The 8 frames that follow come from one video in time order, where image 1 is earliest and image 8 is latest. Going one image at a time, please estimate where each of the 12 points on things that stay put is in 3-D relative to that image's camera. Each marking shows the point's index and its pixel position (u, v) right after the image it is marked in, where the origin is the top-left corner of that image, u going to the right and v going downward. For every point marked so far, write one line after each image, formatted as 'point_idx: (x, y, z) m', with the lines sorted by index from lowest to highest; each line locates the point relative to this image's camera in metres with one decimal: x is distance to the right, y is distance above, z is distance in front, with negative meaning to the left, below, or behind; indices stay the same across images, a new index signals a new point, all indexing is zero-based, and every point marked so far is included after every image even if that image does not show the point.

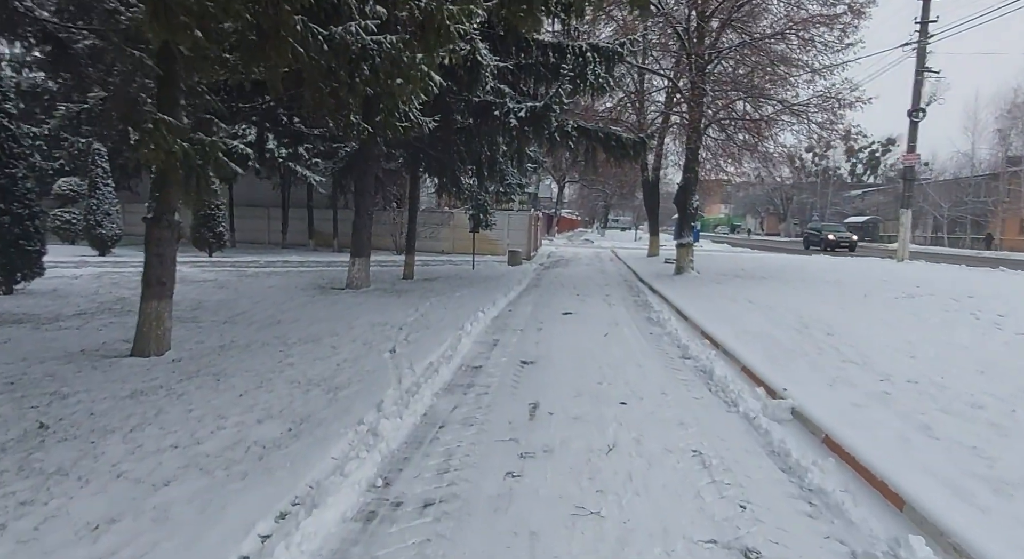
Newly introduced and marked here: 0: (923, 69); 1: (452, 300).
0: (+14.0, +7.2, +17.5) m
1: (-1.2, -0.4, +10.9) m
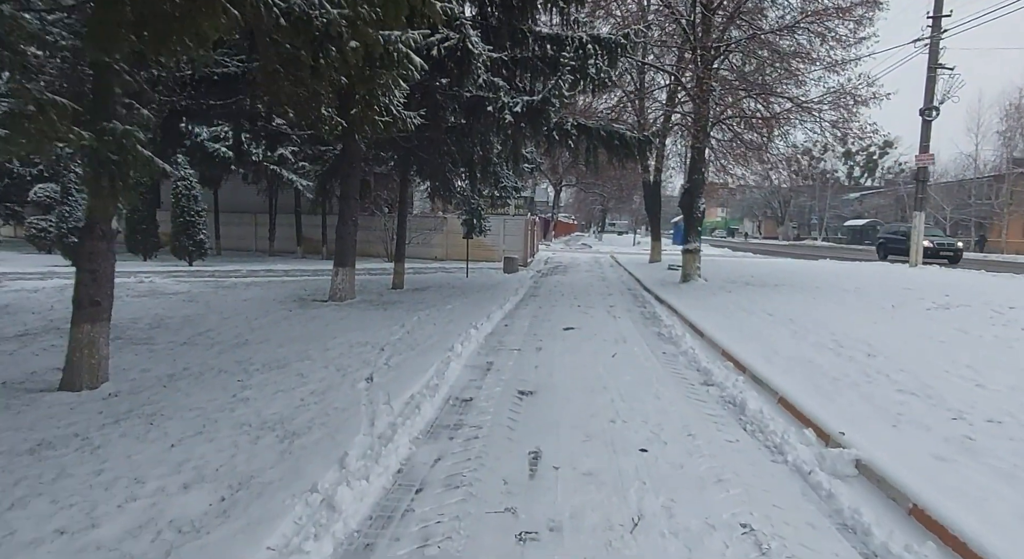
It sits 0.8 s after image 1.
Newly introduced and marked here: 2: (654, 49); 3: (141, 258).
0: (+13.8, +7.0, +16.8) m
1: (-1.3, -0.6, +10.0) m
2: (+3.9, +6.4, +14.3) m
3: (-13.8, +0.8, +19.1) m
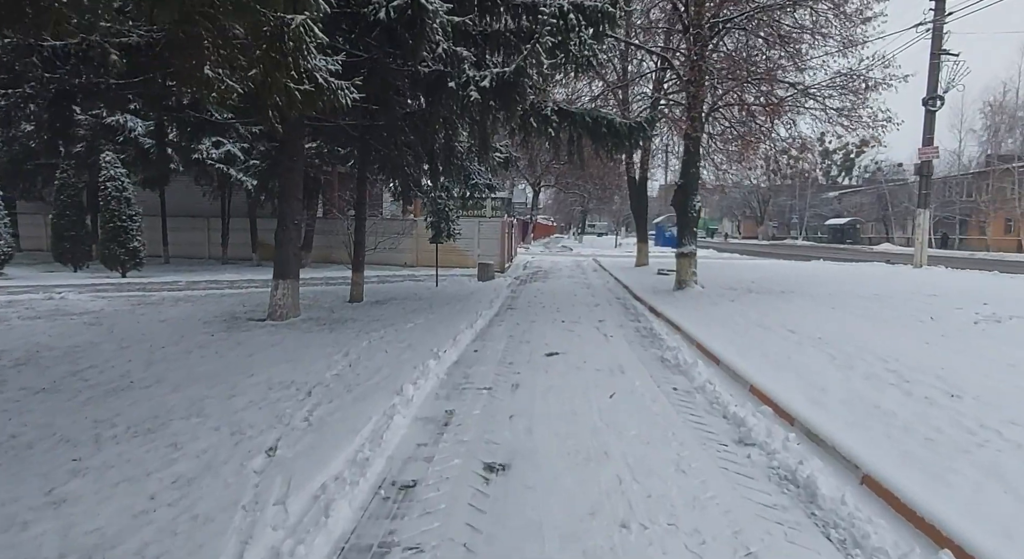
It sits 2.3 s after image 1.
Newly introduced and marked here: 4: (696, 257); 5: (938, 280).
0: (+13.0, +6.9, +15.7) m
1: (-1.8, -0.9, +8.3) m
2: (+3.1, +6.2, +12.8) m
3: (-14.6, +0.4, +16.9) m
4: (+4.7, +0.6, +13.0) m
5: (+10.3, 0.0, +12.5) m
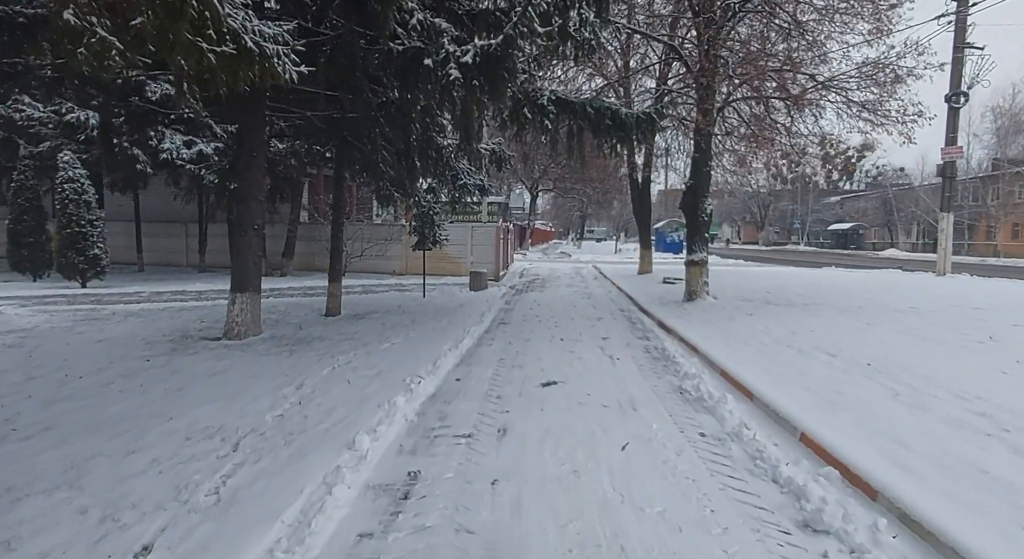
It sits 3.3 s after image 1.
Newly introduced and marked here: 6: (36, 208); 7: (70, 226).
0: (+12.8, +6.7, +14.6) m
1: (-1.9, -1.1, +7.1) m
2: (+3.0, +6.0, +11.7) m
3: (-14.7, +0.1, +15.7) m
4: (+4.5, +0.3, +11.9) m
5: (+10.2, -0.2, +11.3) m
6: (-14.4, +2.2, +15.5) m
7: (-11.9, +1.4, +13.8) m
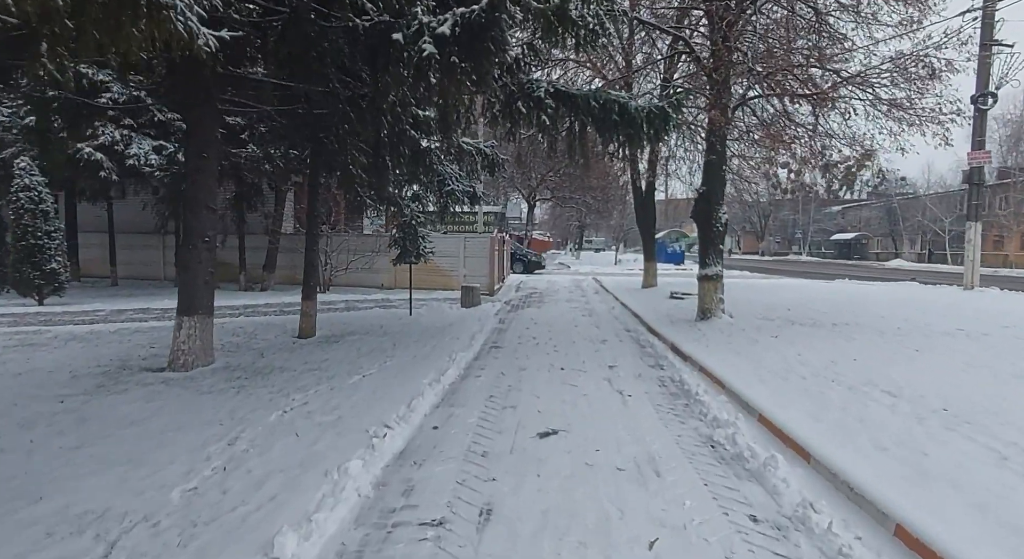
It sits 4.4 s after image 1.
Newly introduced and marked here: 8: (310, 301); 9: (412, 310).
0: (+12.7, +6.3, +13.6) m
1: (-2.0, -1.3, +5.9) m
2: (+2.9, +5.7, +10.6) m
3: (-14.9, -0.4, +14.5) m
4: (+4.4, 0.0, +10.7) m
5: (+10.1, -0.6, +10.2) m
6: (-14.5, +1.7, +14.4) m
7: (-12.0, +1.0, +12.7) m
8: (-4.0, -0.4, +10.2) m
9: (-2.5, -0.8, +12.9) m
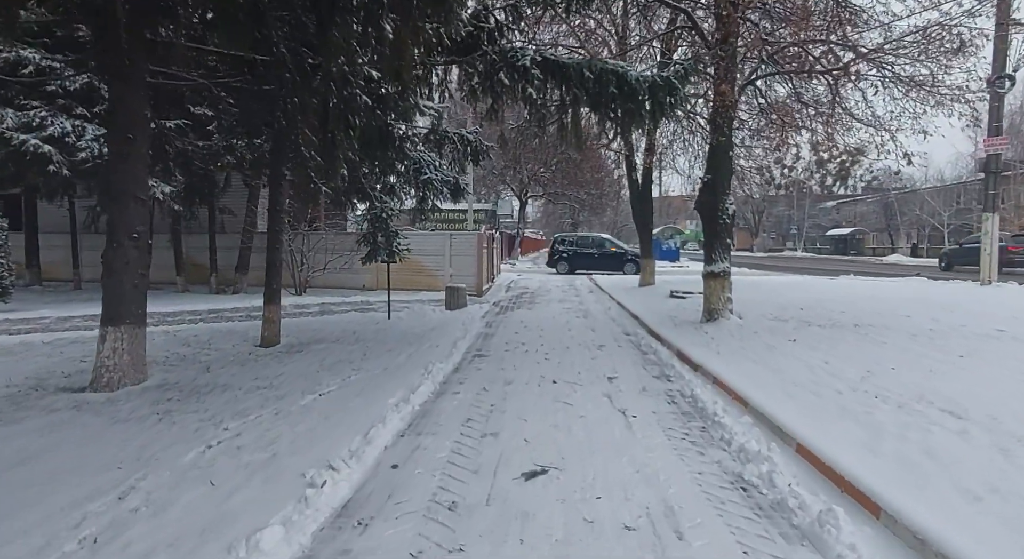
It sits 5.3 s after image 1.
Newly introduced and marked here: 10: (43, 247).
0: (+12.3, +6.4, +12.7) m
1: (-2.2, -1.4, +4.8) m
2: (+2.5, +5.7, +9.6) m
3: (-15.2, -0.5, +13.3) m
4: (+4.1, +0.1, +9.8) m
5: (+9.8, -0.5, +9.3) m
6: (-14.8, +1.6, +13.2) m
7: (-12.3, +0.9, +11.5) m
8: (-4.3, -0.5, +9.1) m
9: (-2.8, -0.8, +11.9) m
10: (-17.2, +1.2, +18.9) m
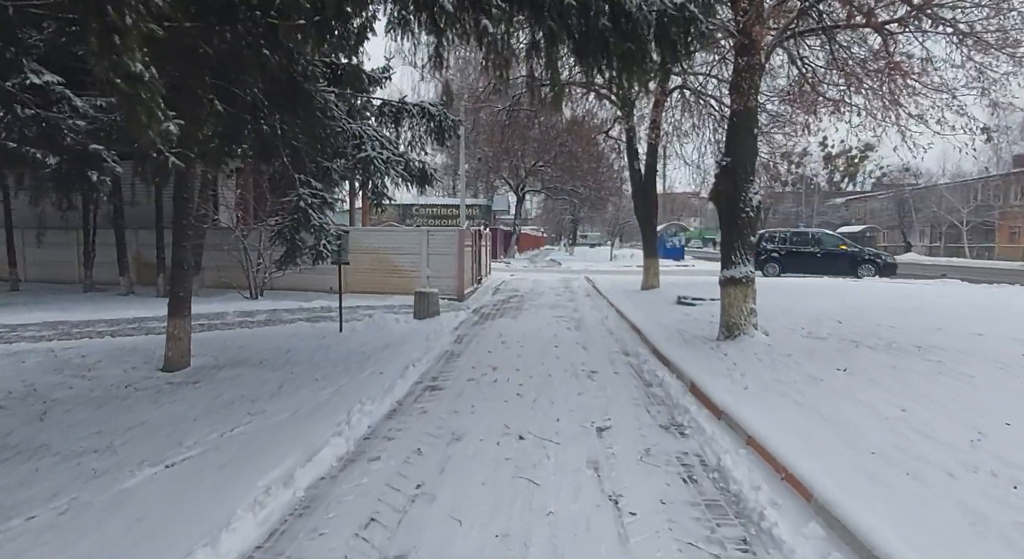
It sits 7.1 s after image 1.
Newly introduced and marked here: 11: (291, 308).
0: (+11.9, +6.3, +10.8) m
1: (-2.6, -1.5, +3.0) m
2: (+2.1, +5.6, +7.7) m
3: (-15.6, -0.6, +11.5) m
4: (+3.7, -0.1, +7.9) m
5: (+9.4, -0.6, +7.4) m
6: (-15.3, +1.5, +11.3) m
7: (-12.7, +0.9, +9.6) m
8: (-4.7, -0.5, +7.2) m
9: (-3.2, -0.9, +10.0) m
10: (-17.6, +1.2, +17.0) m
11: (-5.2, -0.6, +12.1) m
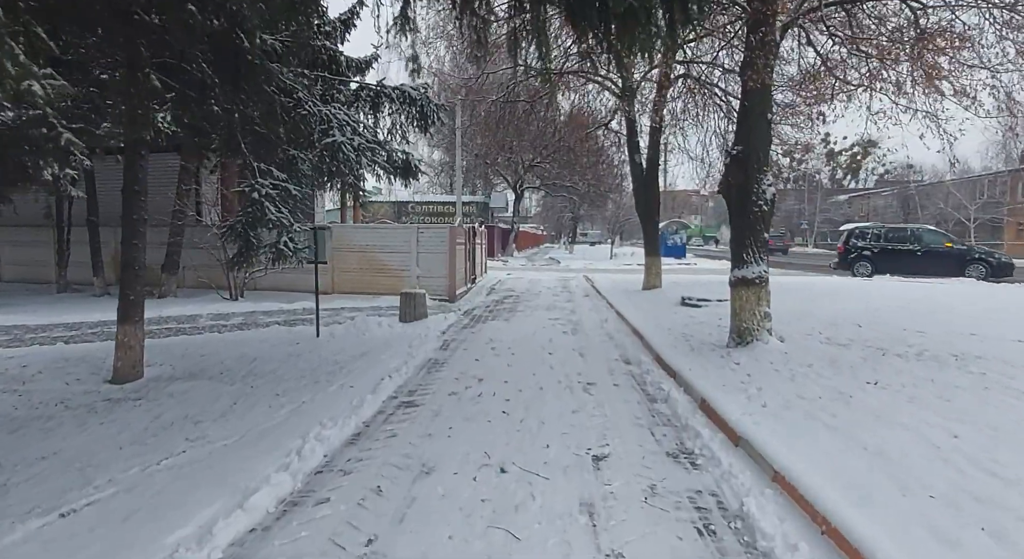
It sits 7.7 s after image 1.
0: (+11.7, +6.3, +10.0) m
1: (-2.8, -1.5, +2.2) m
2: (+2.0, +5.6, +7.0) m
3: (-15.7, -0.6, +10.7) m
4: (+3.6, -0.1, +7.1) m
5: (+9.2, -0.6, +6.7) m
6: (-15.4, +1.5, +10.6) m
7: (-12.9, +0.9, +8.9) m
8: (-4.8, -0.6, +6.5) m
9: (-3.4, -0.9, +9.3) m
10: (-17.8, +1.2, +16.3) m
11: (-5.4, -0.6, +11.4) m
